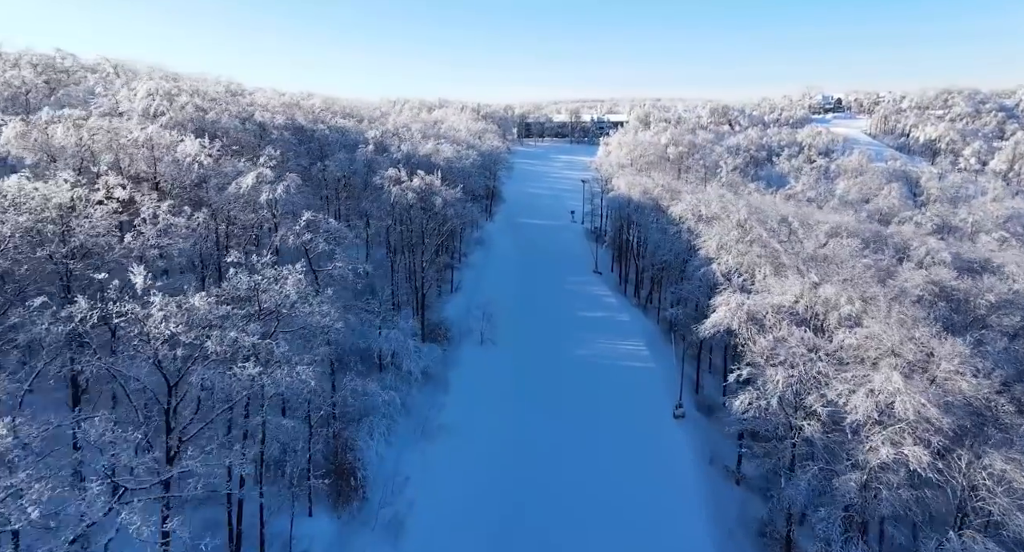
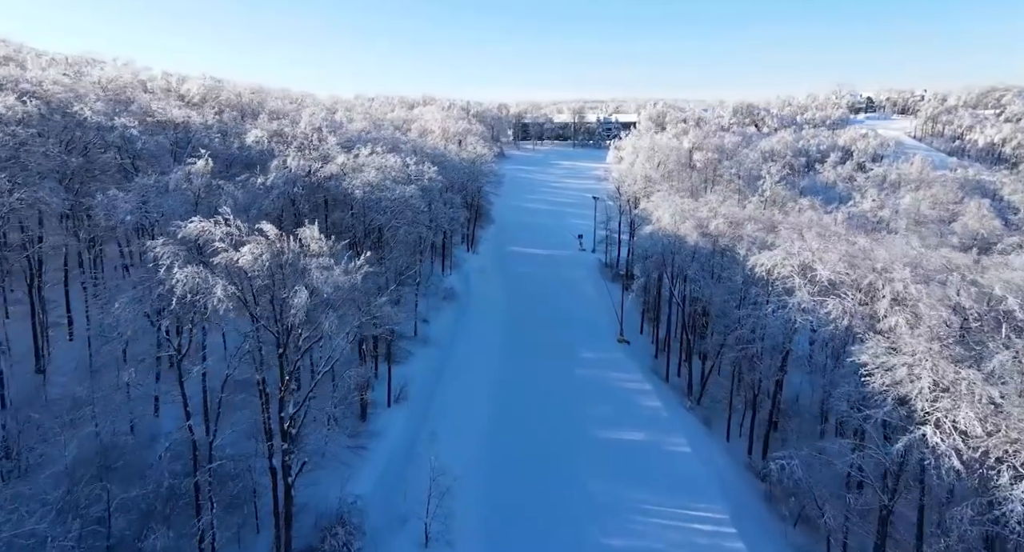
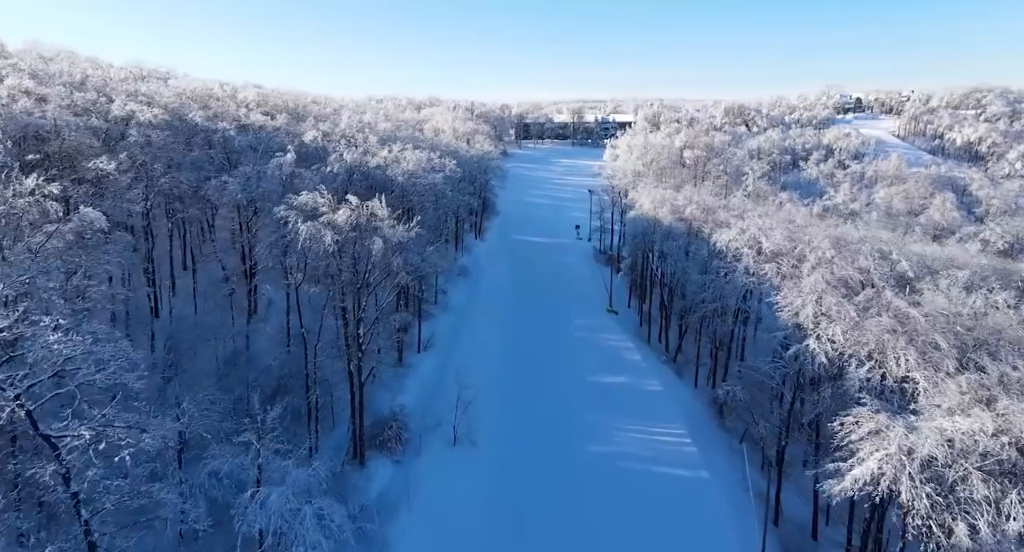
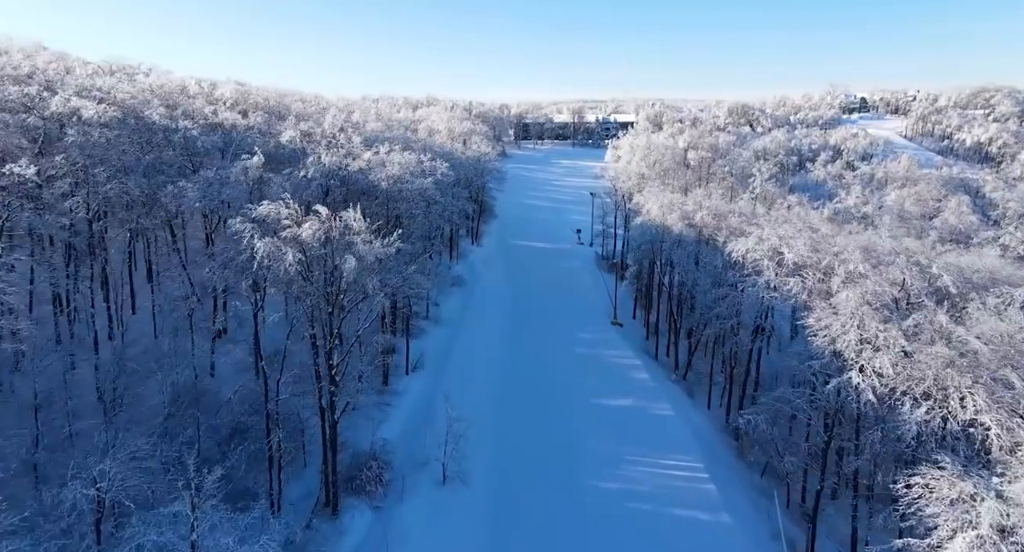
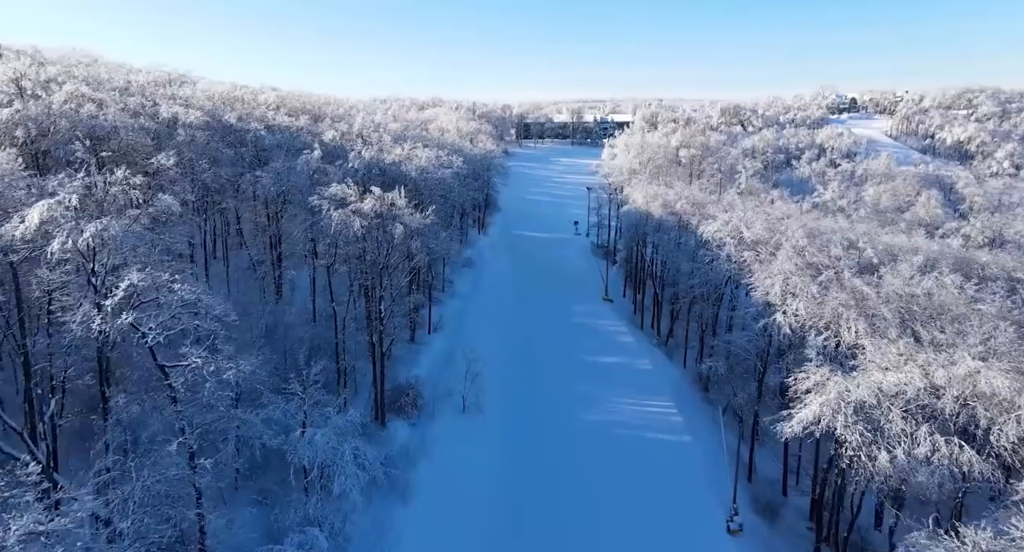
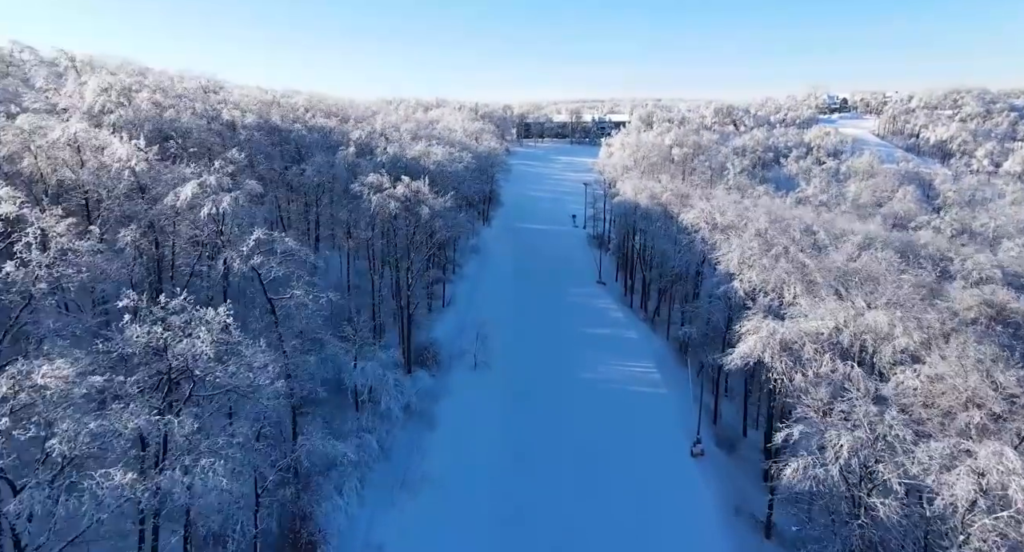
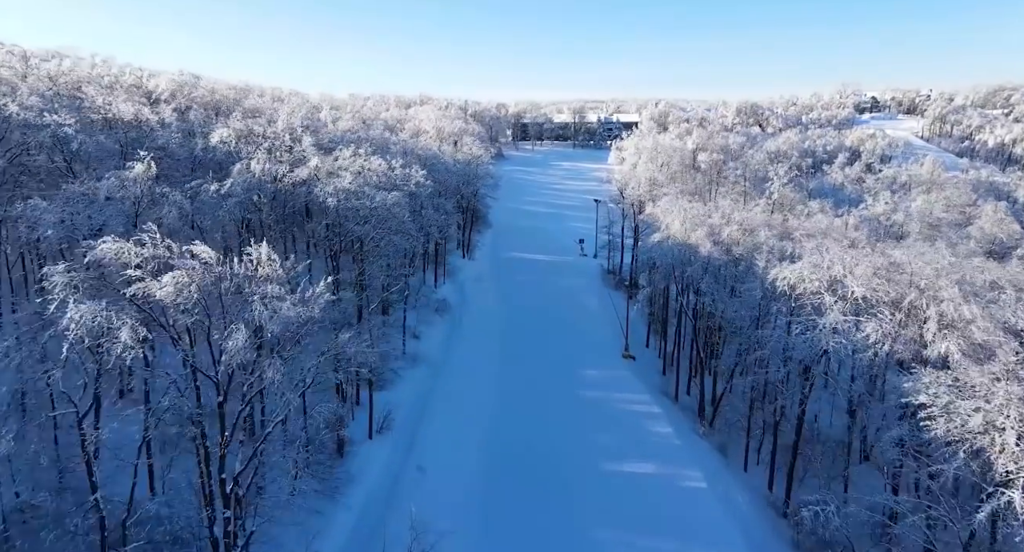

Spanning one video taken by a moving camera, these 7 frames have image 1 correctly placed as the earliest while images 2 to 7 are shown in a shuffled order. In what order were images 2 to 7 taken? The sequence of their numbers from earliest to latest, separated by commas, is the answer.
6, 5, 3, 4, 2, 7
